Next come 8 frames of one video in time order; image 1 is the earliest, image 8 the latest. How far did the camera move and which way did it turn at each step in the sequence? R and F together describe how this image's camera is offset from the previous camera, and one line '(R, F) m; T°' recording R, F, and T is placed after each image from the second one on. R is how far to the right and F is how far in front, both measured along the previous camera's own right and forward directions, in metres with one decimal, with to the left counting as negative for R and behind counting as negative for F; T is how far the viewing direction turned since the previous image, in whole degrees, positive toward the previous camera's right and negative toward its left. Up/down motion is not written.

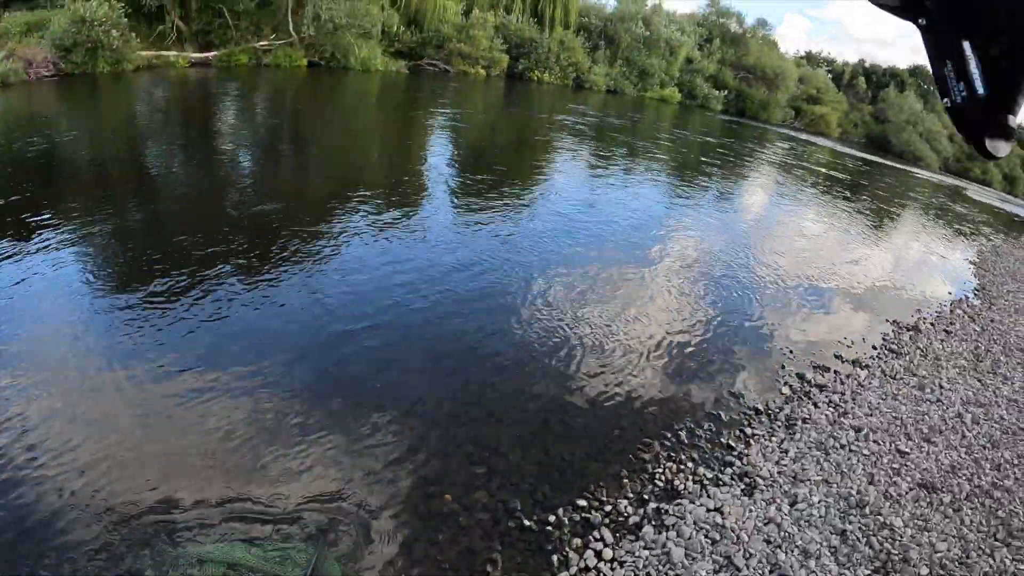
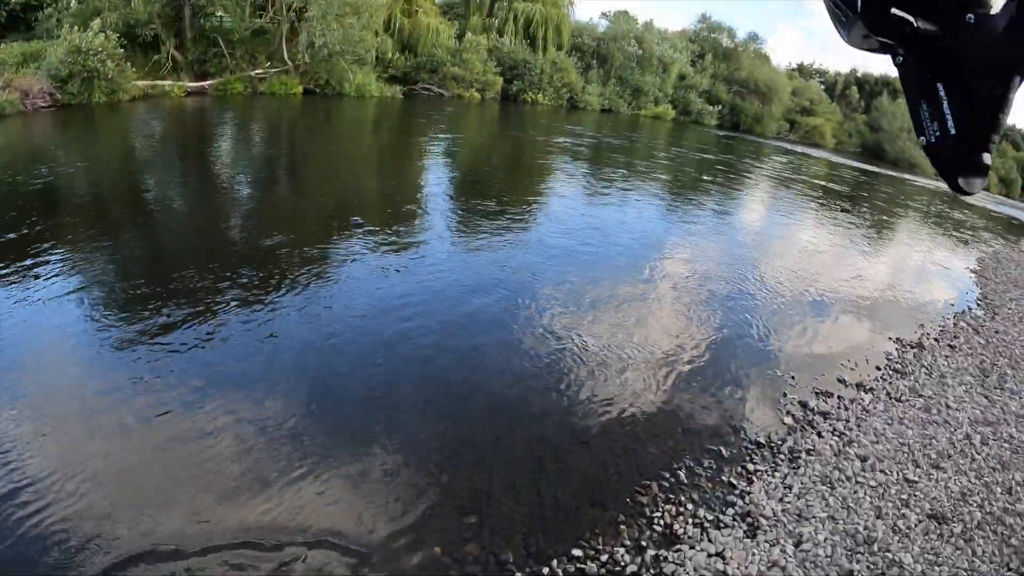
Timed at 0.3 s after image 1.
(0.0, +0.1) m; 0°
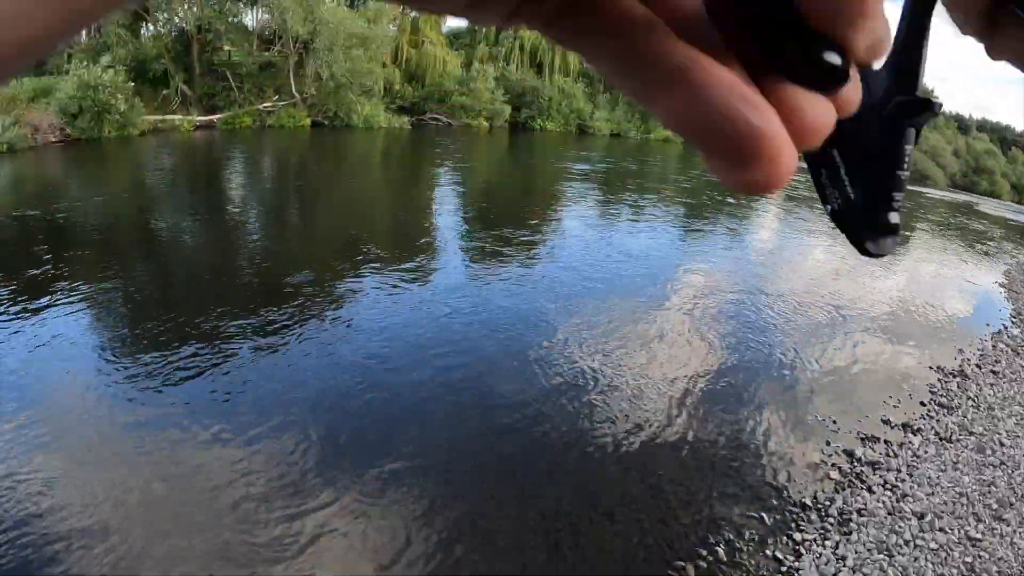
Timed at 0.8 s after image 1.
(0.0, +0.2) m; -1°
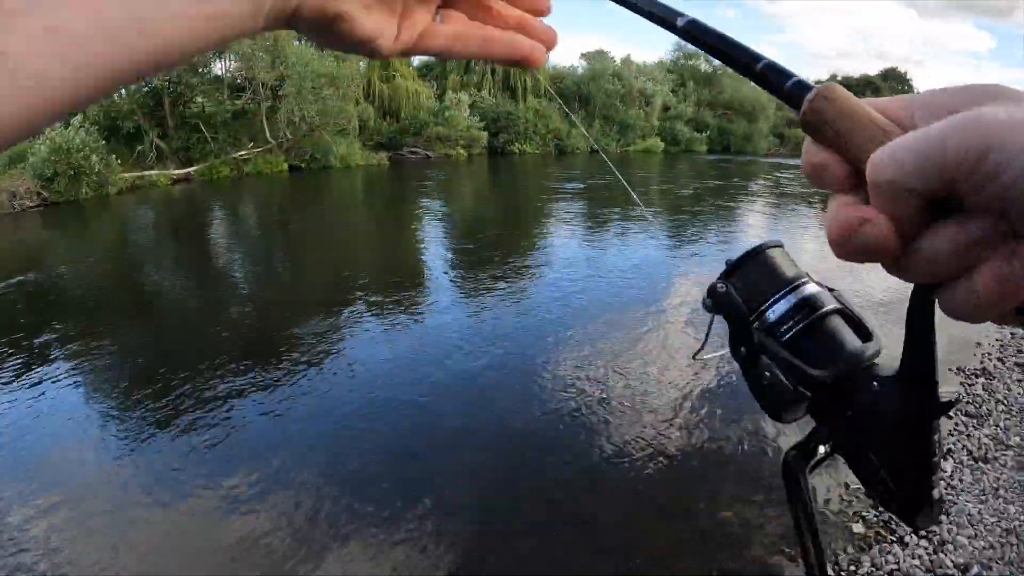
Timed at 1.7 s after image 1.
(+0.1, +0.2) m; 0°
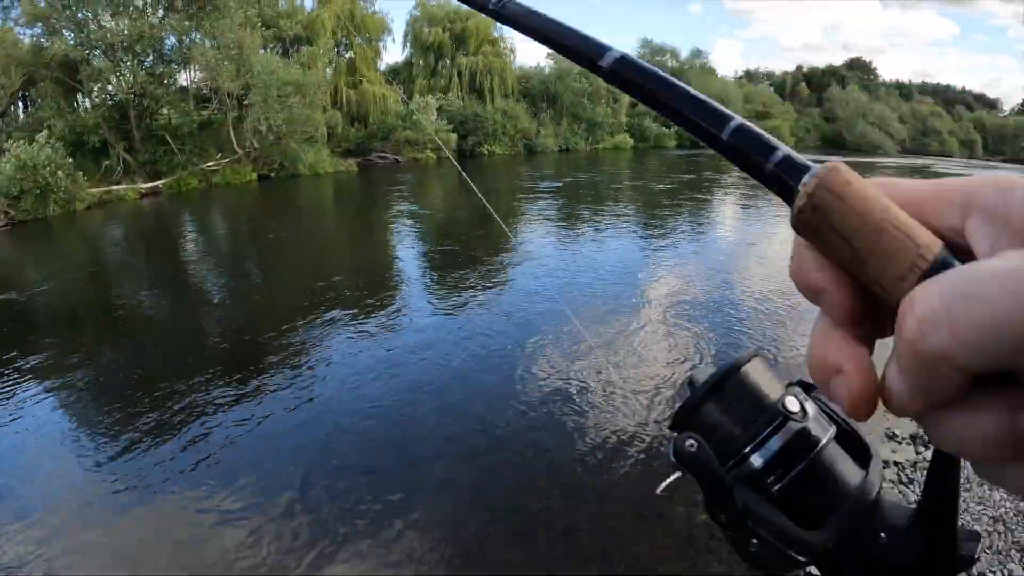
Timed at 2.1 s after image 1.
(+0.2, -0.4) m; +2°
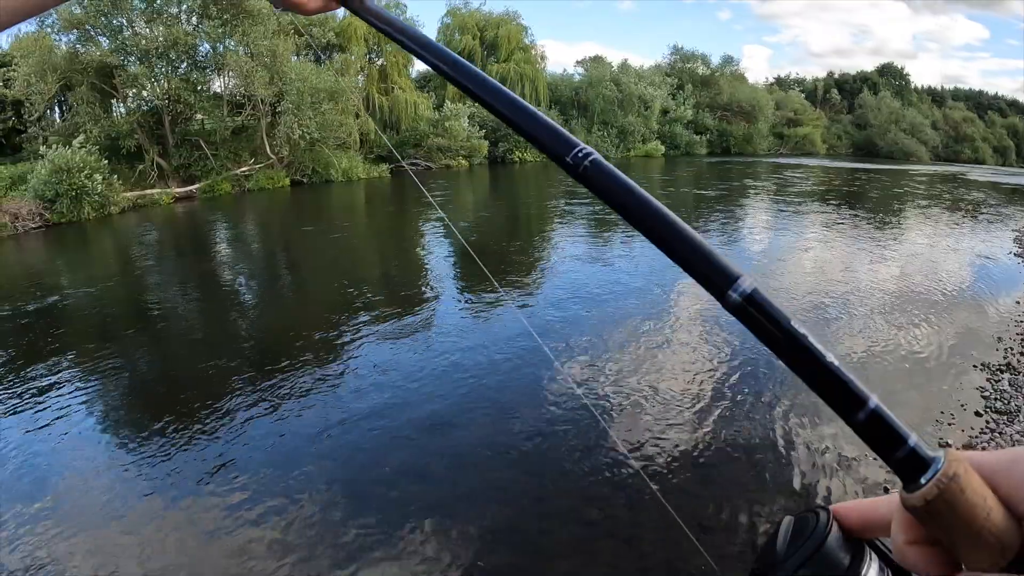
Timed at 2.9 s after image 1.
(-0.3, +0.5) m; -2°
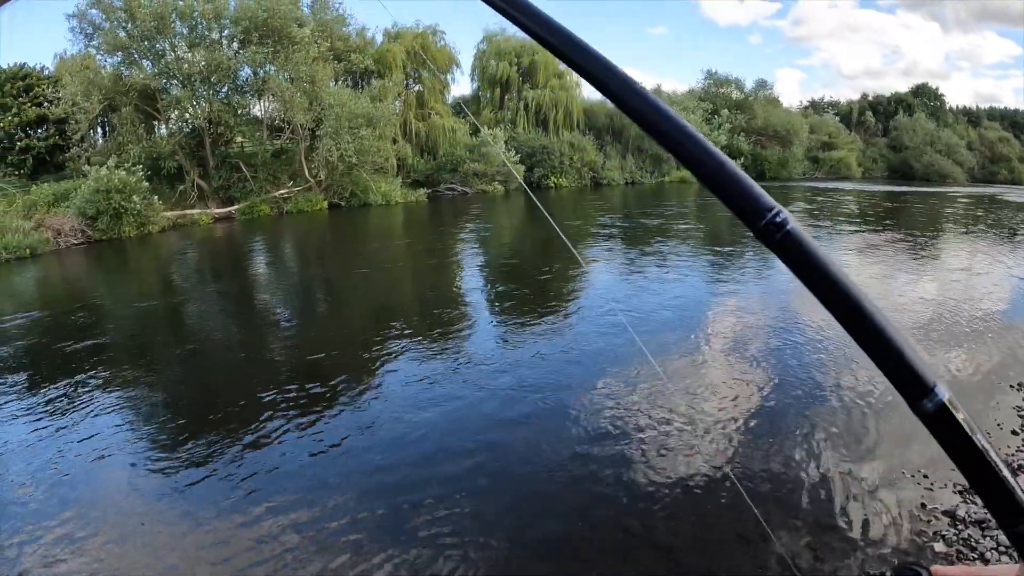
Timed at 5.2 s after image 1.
(-0.4, +0.5) m; -3°
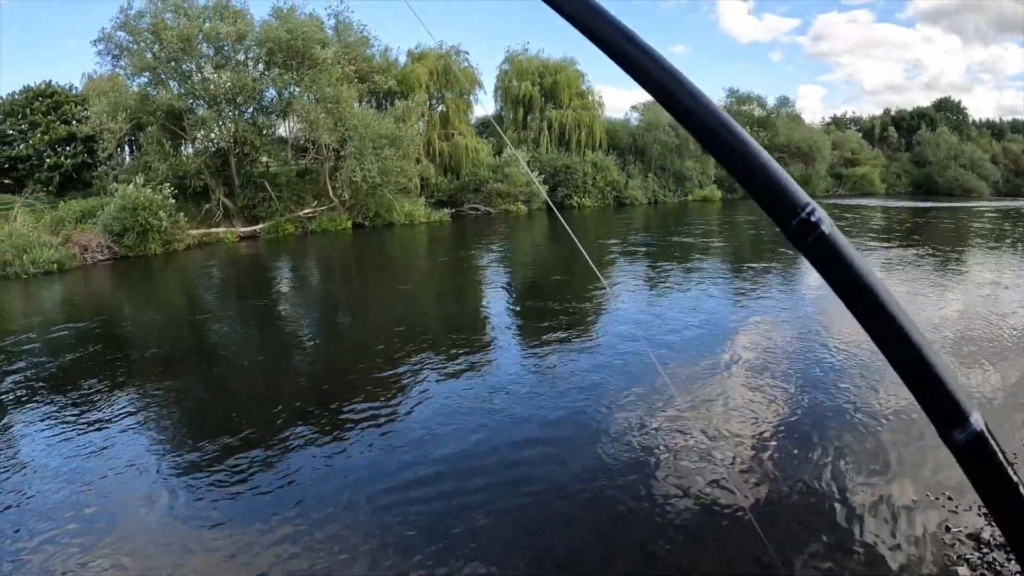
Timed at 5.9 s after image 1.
(-0.2, +0.4) m; -2°
